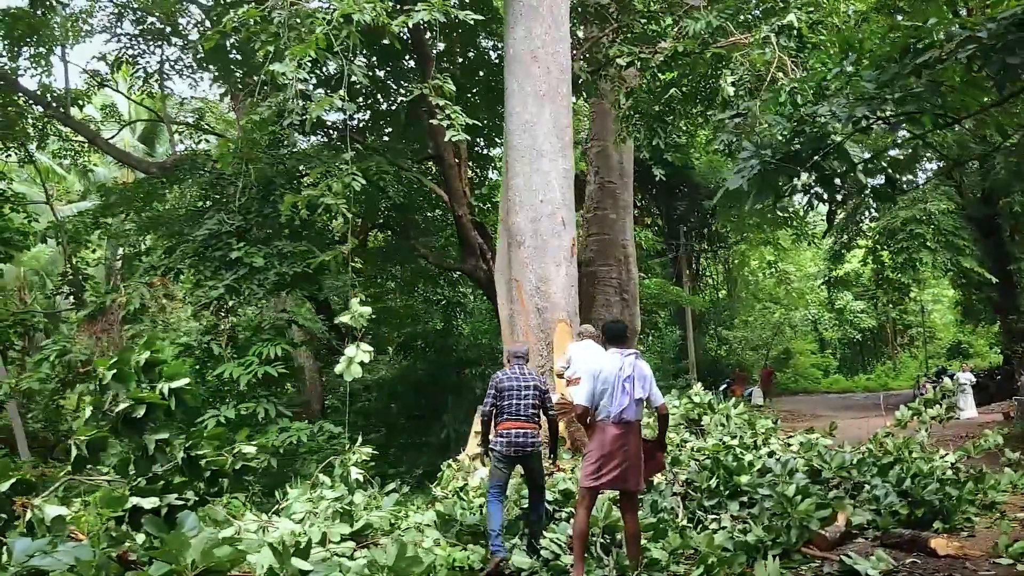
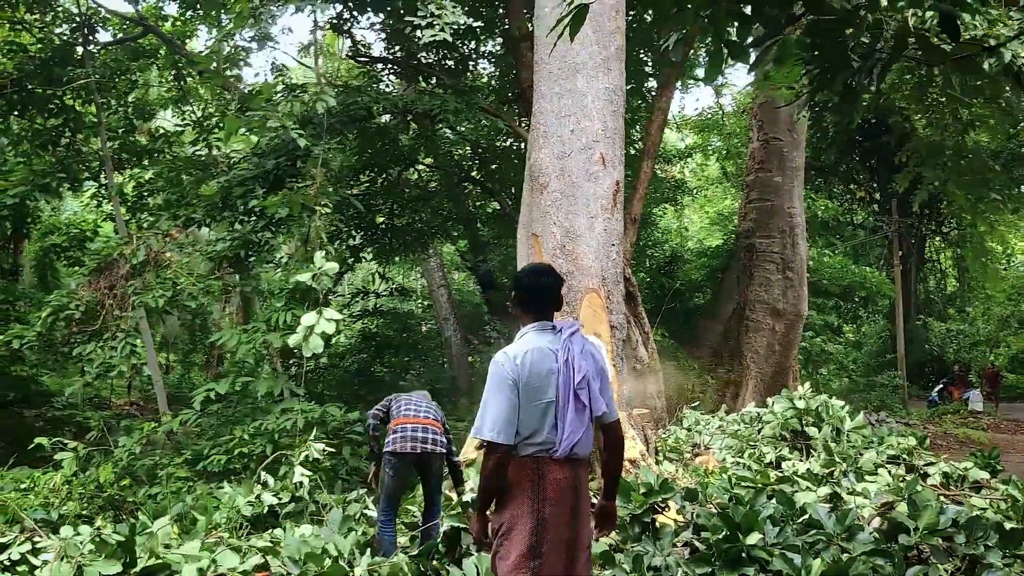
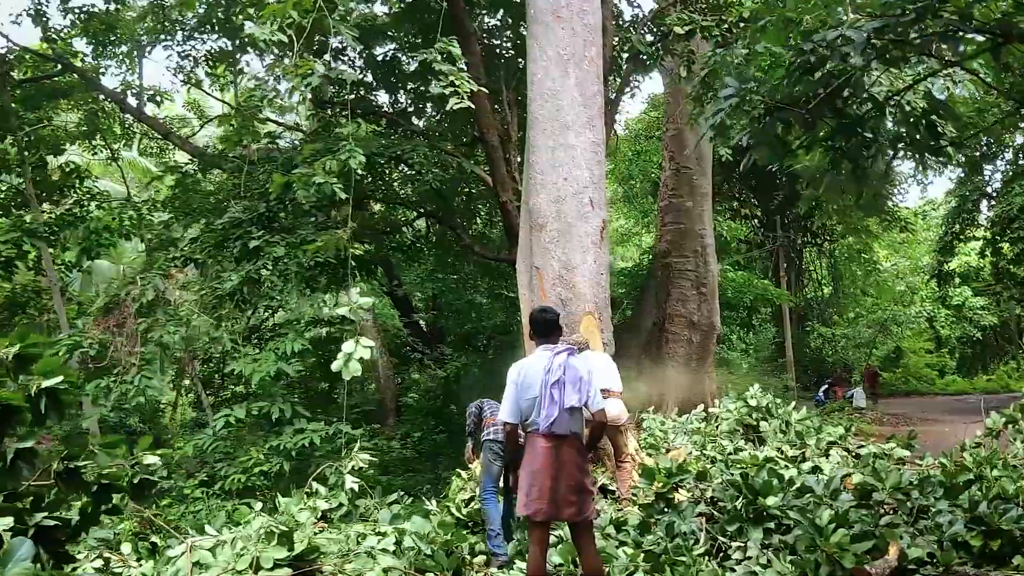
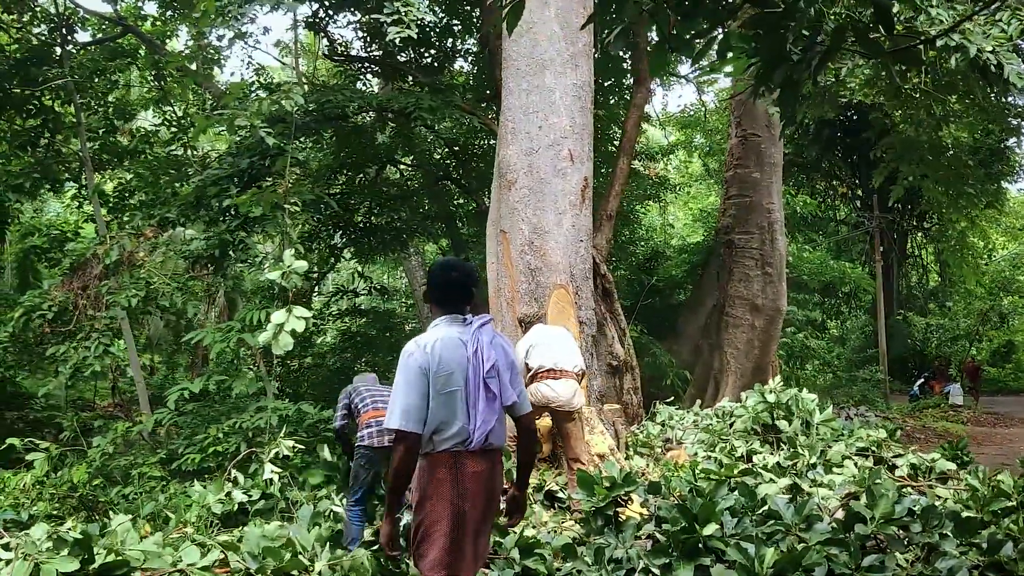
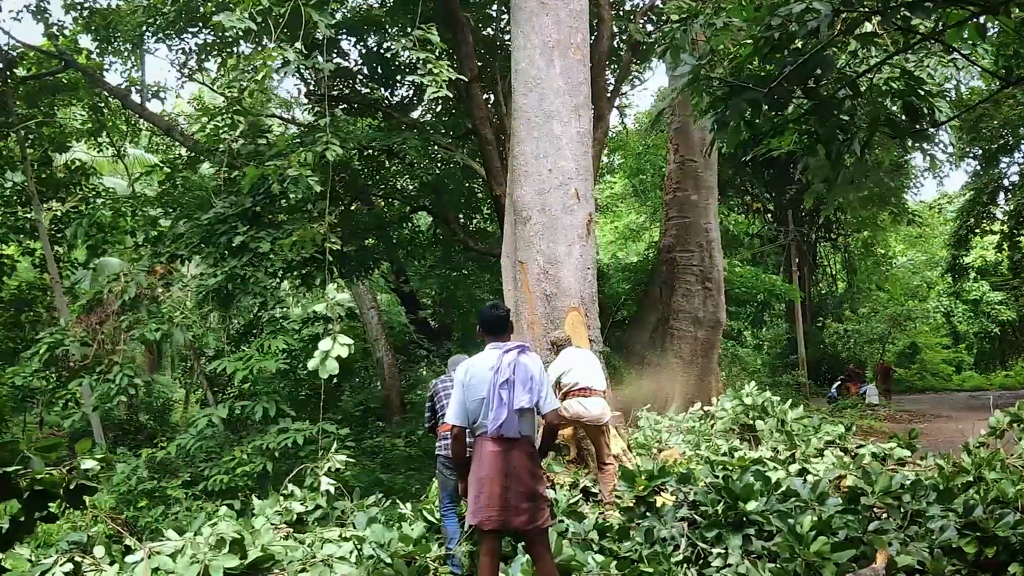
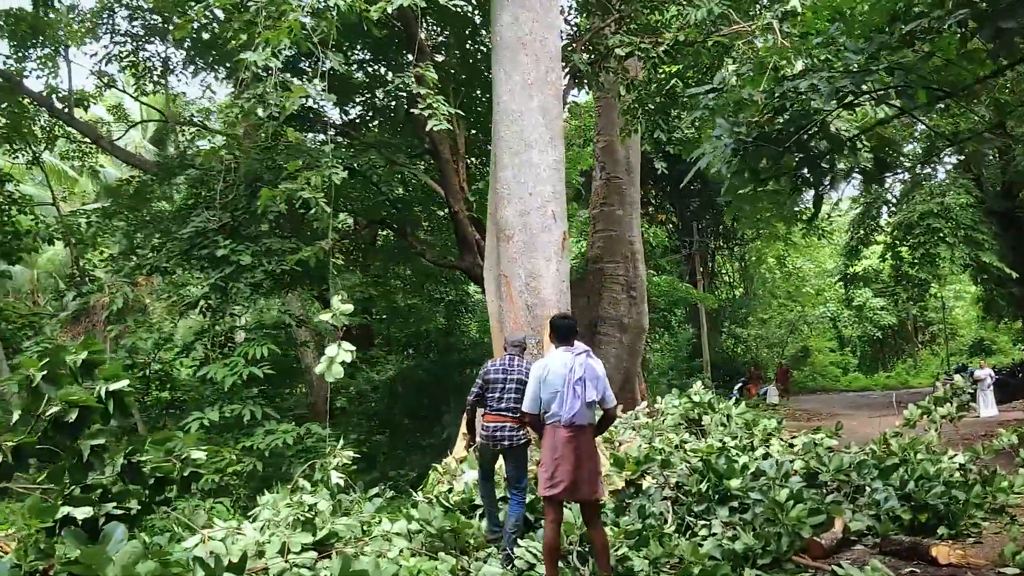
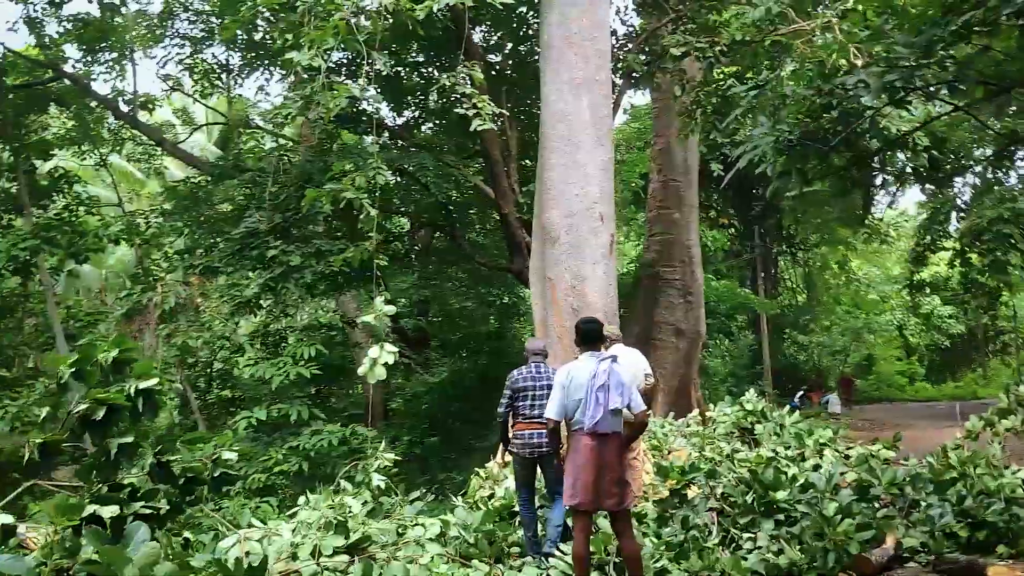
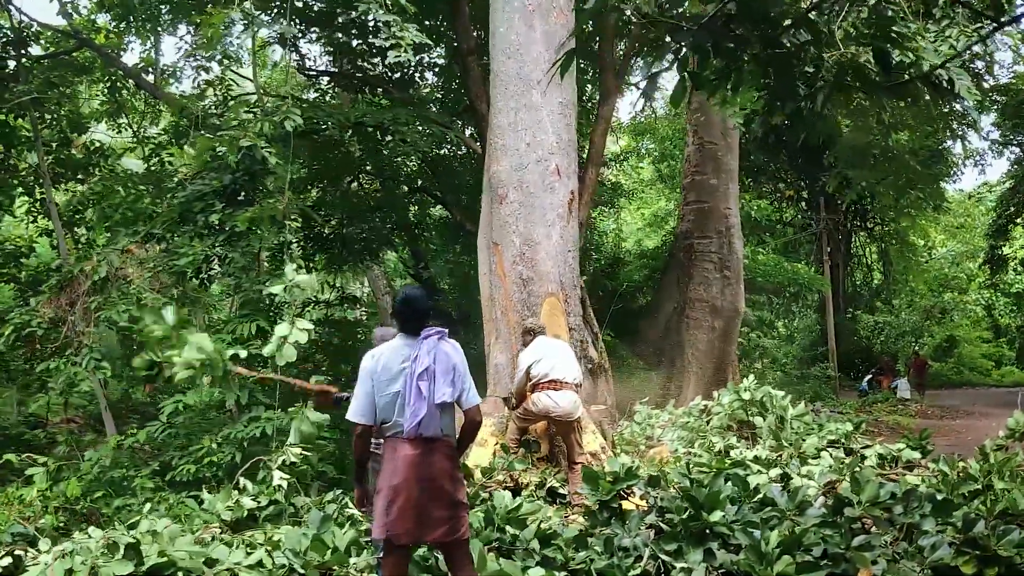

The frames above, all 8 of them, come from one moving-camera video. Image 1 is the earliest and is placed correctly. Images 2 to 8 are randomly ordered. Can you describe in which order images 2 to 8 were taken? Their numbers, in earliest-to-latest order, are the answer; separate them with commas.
6, 7, 3, 5, 8, 4, 2
